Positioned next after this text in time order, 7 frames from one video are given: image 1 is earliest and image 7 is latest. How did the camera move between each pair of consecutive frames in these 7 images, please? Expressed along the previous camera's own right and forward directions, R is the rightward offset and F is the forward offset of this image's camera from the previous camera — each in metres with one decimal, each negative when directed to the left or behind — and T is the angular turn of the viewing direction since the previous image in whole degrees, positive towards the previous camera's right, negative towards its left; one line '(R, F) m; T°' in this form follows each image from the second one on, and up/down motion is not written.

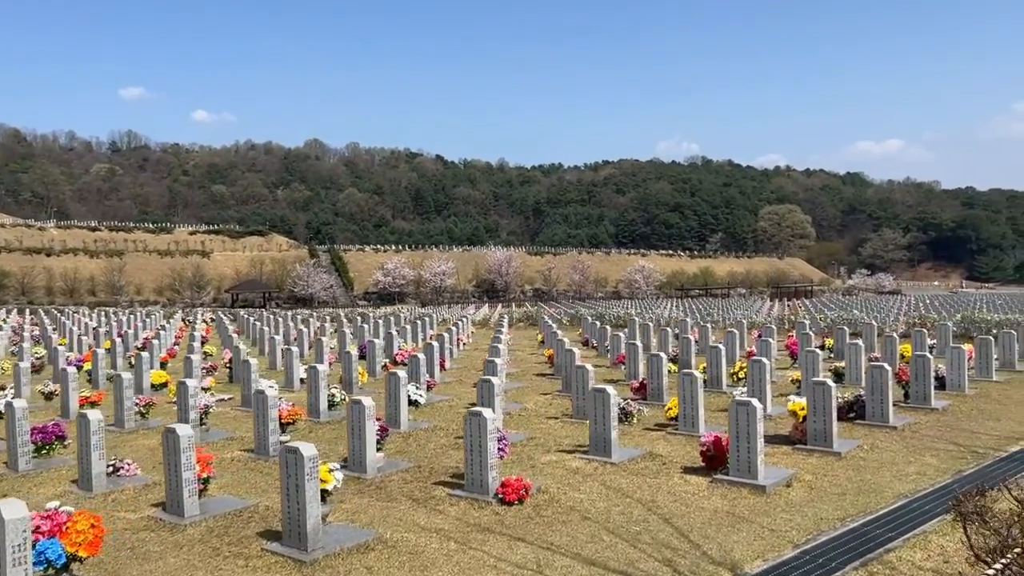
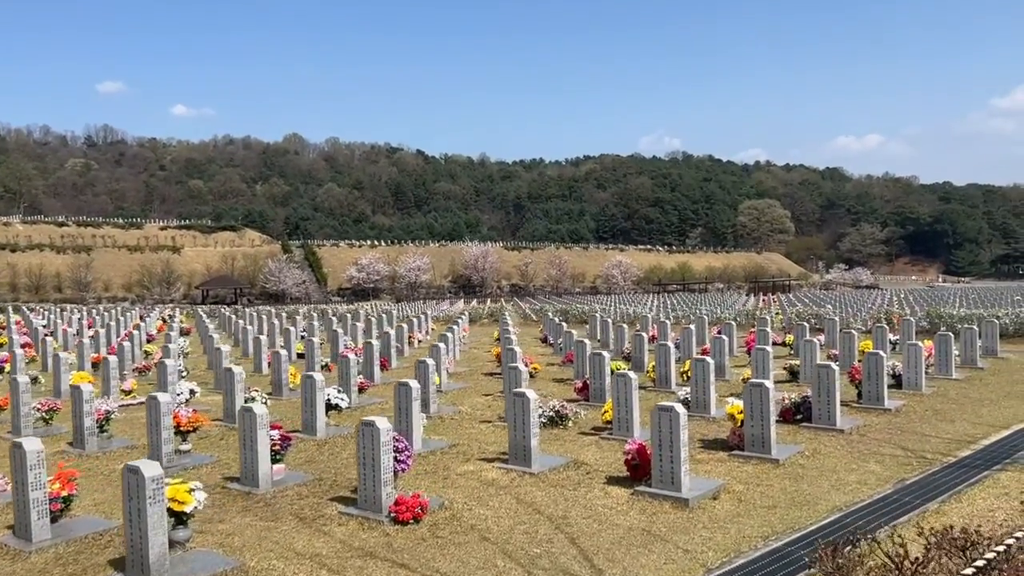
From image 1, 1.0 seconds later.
(+0.7, +0.7) m; +1°
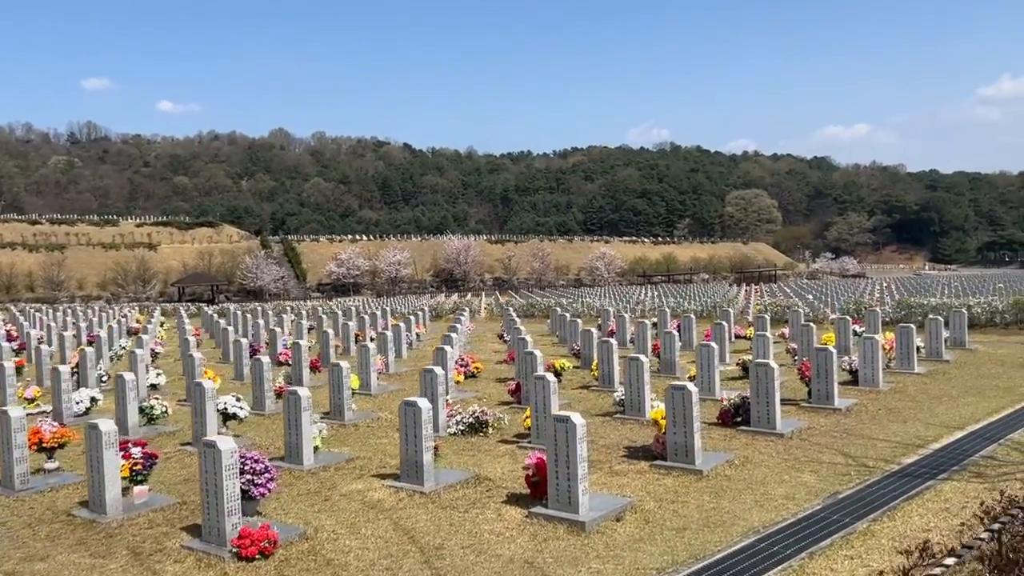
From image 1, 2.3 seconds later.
(+0.9, +0.8) m; +1°
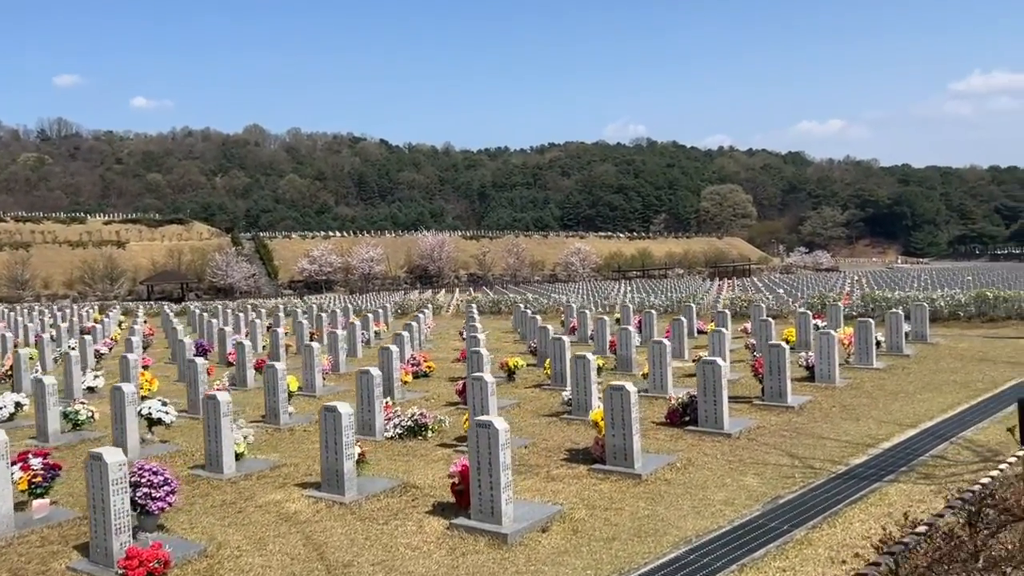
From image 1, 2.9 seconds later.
(+0.4, +0.4) m; +1°
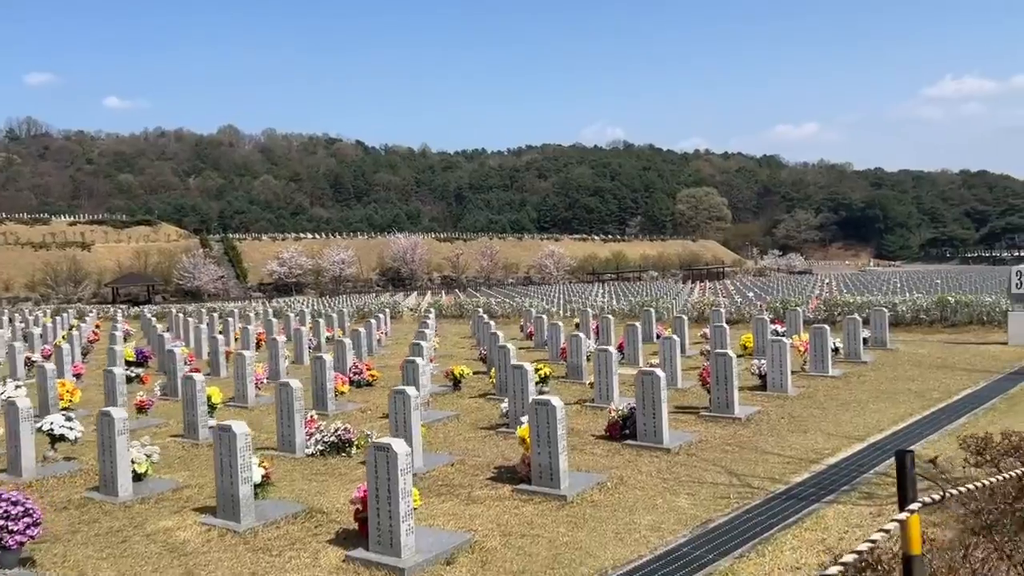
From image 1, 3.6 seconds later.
(+0.5, +0.5) m; +2°
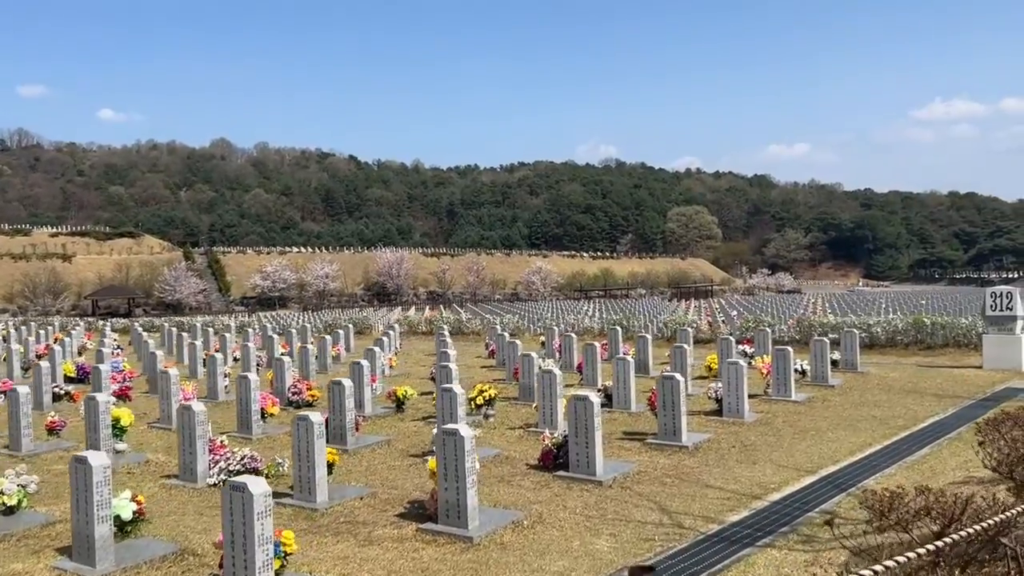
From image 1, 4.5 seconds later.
(+0.6, +0.6) m; +1°
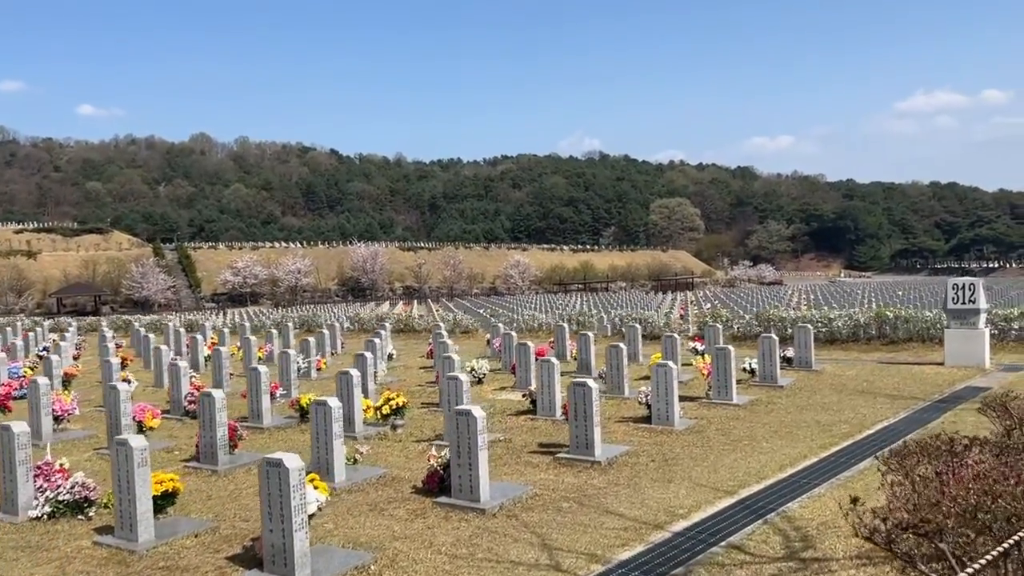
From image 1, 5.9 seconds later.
(+0.9, +1.0) m; +1°
